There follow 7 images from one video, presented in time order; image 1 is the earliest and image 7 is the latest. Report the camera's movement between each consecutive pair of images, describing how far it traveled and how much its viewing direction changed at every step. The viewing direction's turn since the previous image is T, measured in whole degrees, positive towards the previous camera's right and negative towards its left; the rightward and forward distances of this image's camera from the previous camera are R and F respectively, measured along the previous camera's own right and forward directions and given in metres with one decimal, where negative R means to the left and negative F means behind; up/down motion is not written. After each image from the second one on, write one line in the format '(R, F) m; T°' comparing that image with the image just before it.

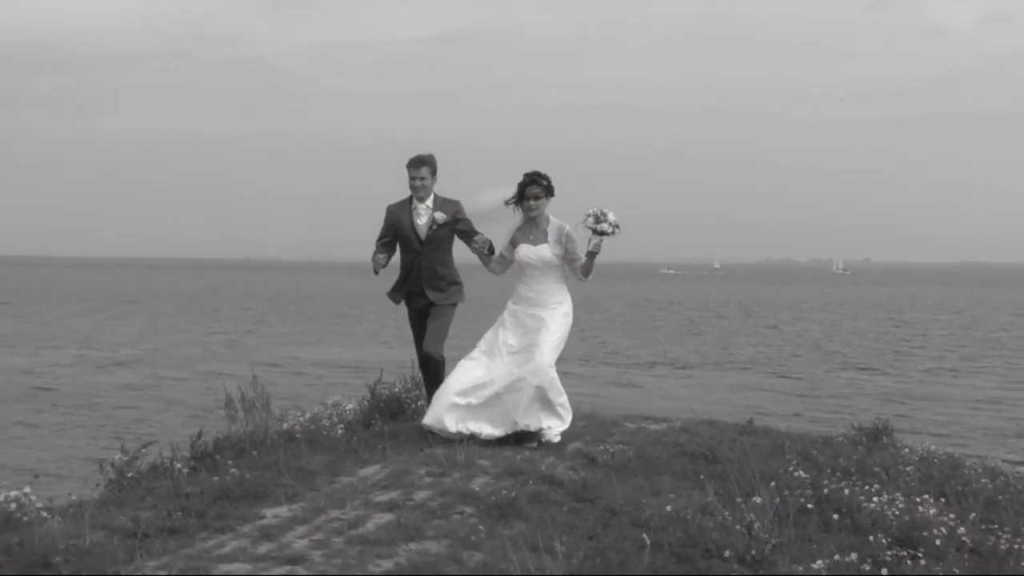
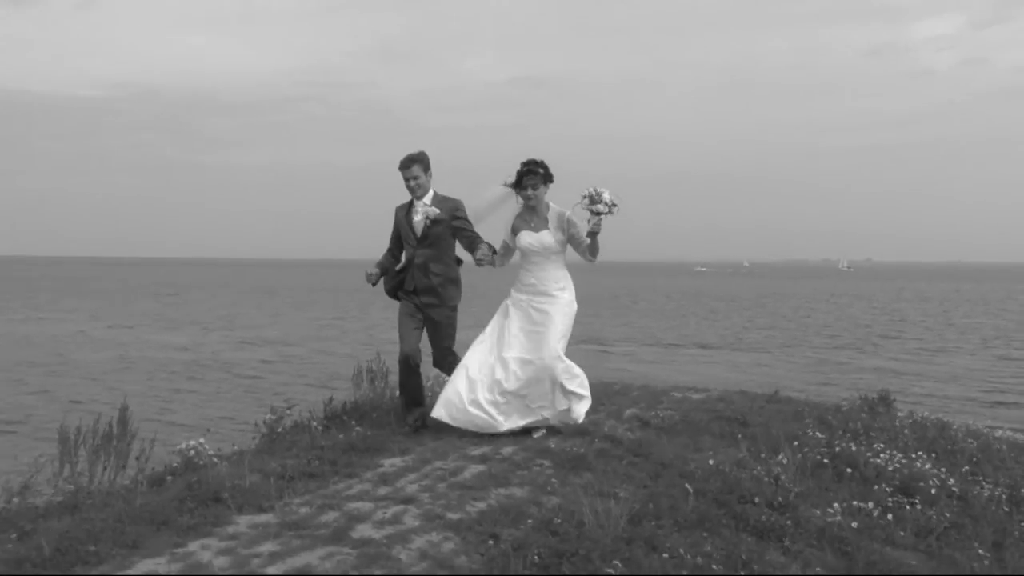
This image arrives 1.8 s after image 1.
(-0.6, -1.1) m; -1°
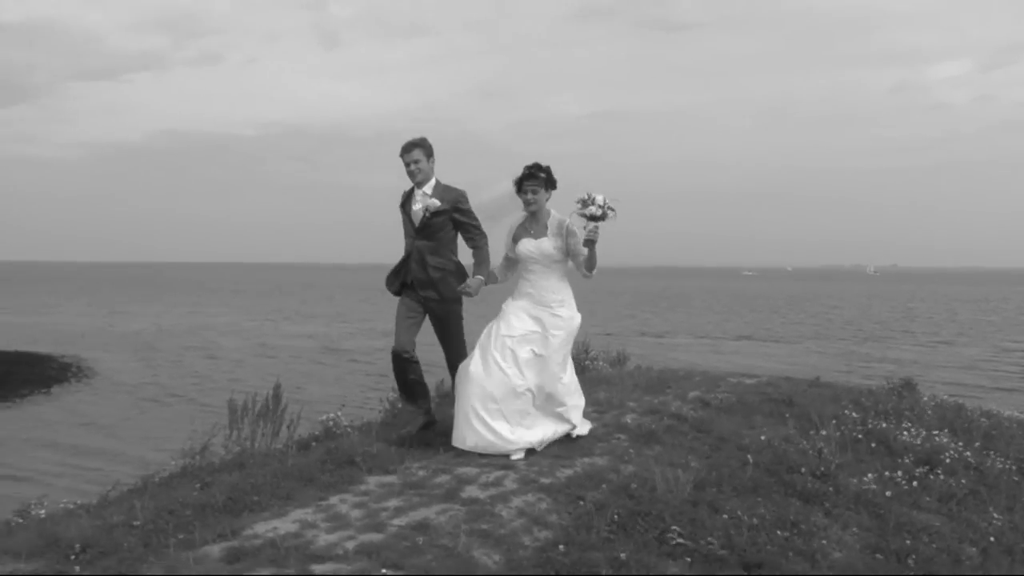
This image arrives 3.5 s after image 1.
(-0.9, -1.1) m; 0°
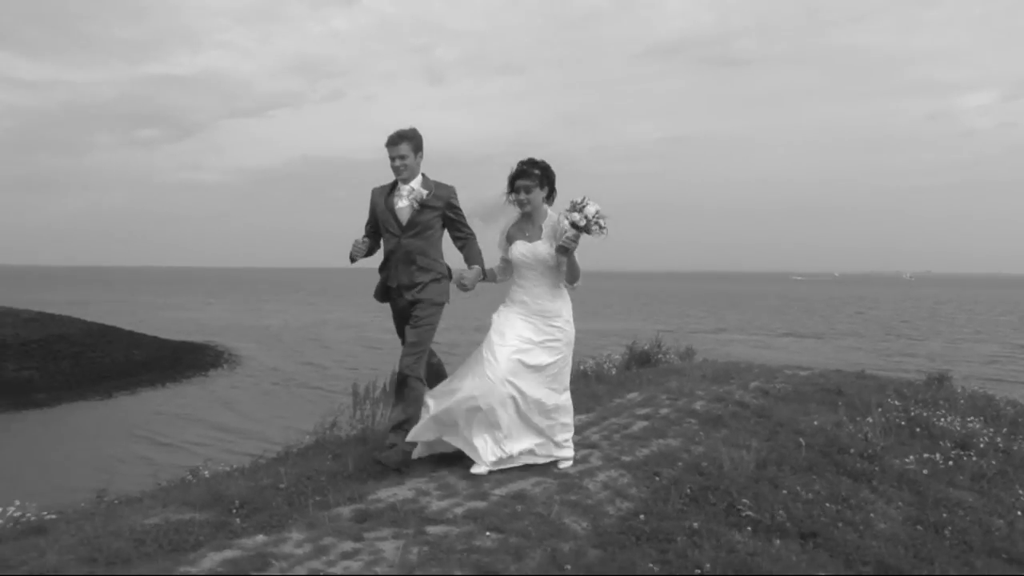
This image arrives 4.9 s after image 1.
(-1.1, -0.9) m; 0°
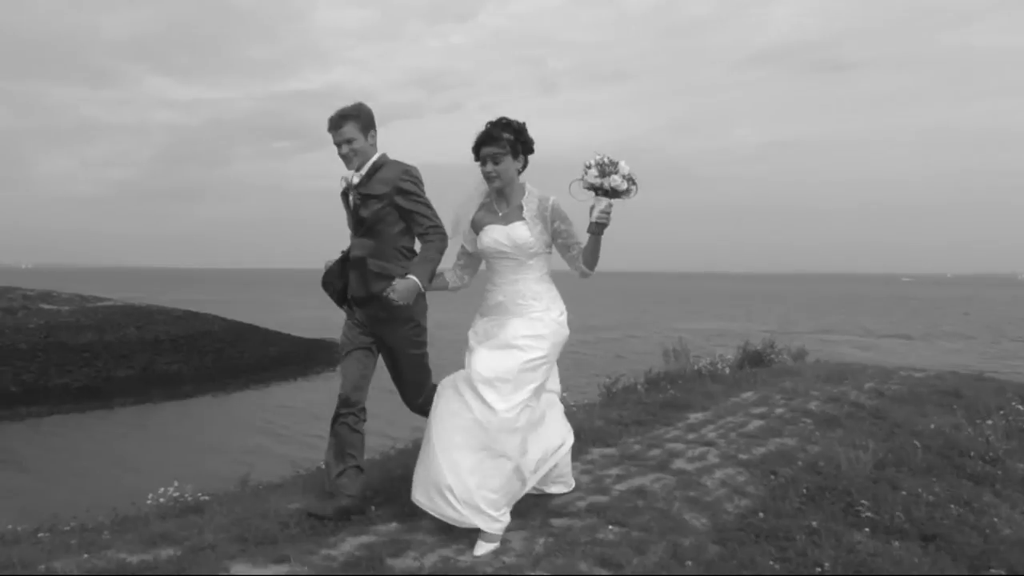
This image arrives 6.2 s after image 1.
(-1.1, -0.2) m; -3°
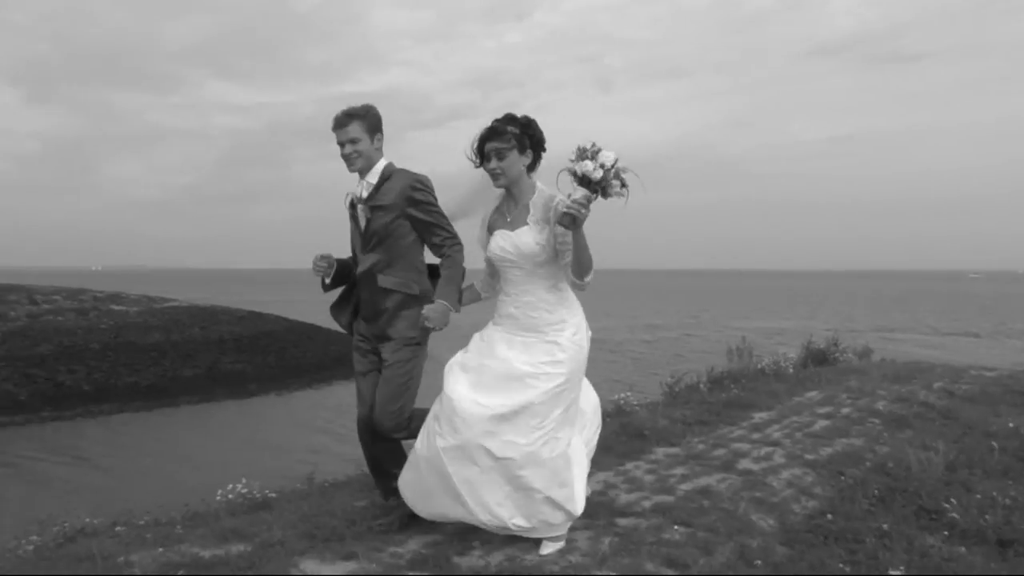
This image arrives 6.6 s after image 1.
(-0.5, 0.0) m; -2°
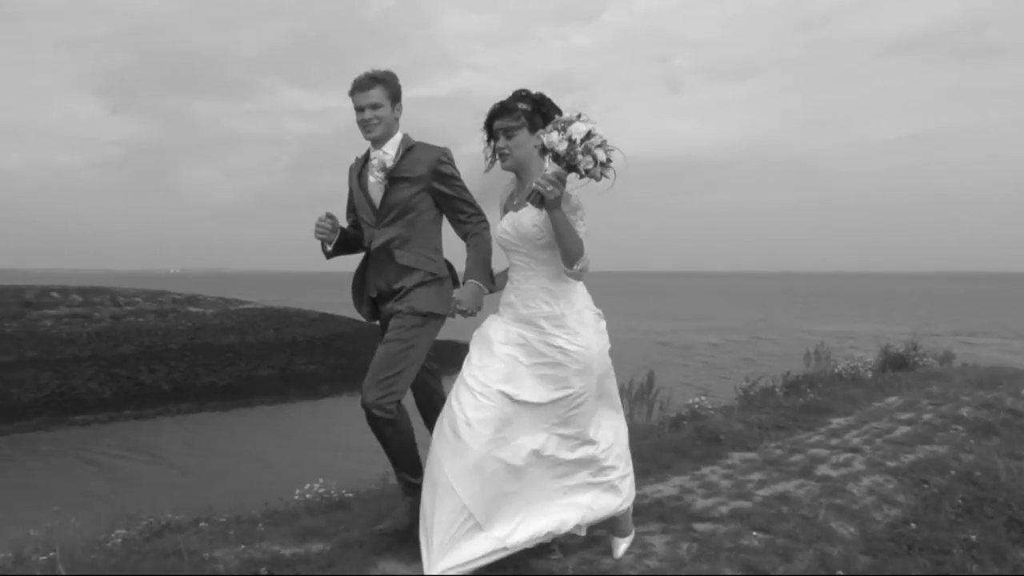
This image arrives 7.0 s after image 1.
(-0.6, 0.0) m; -2°
